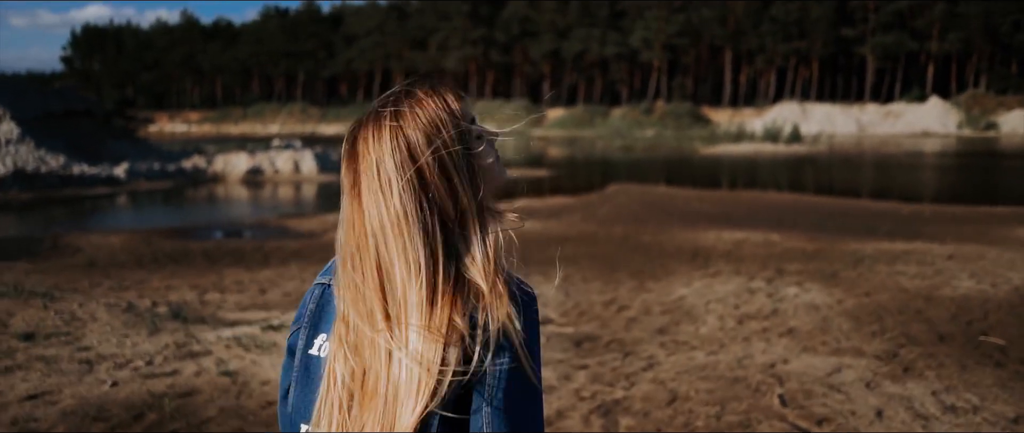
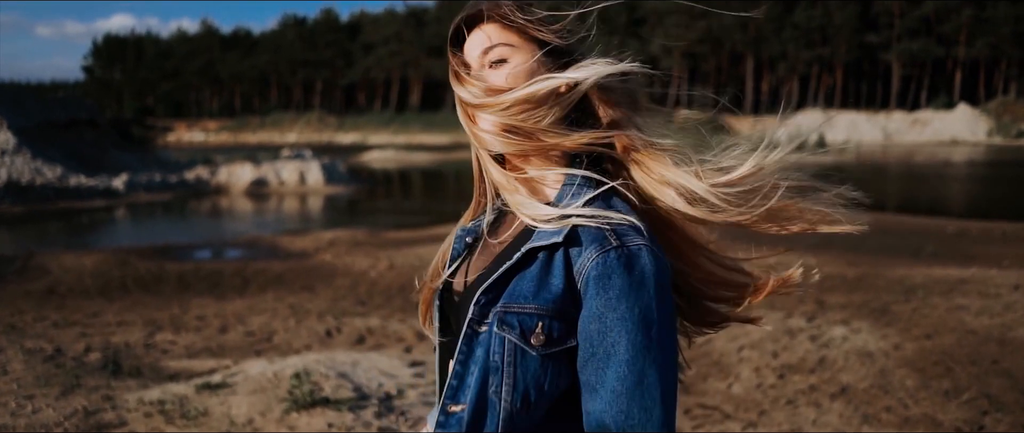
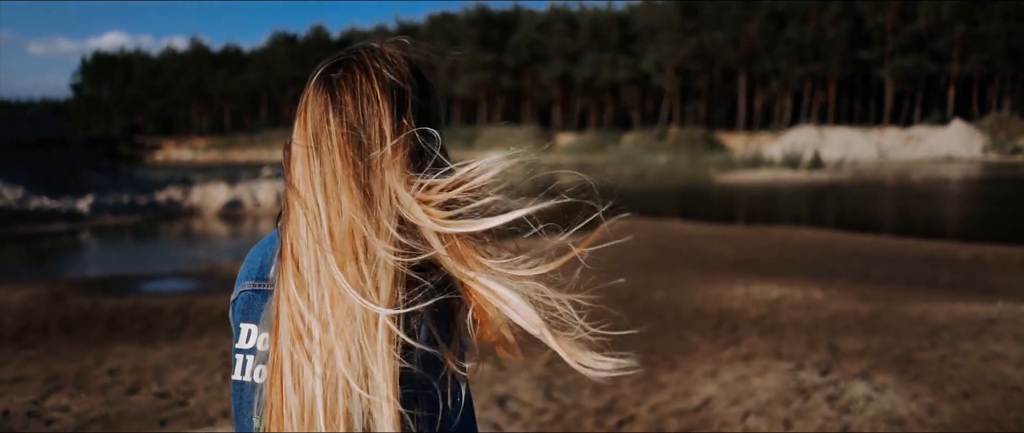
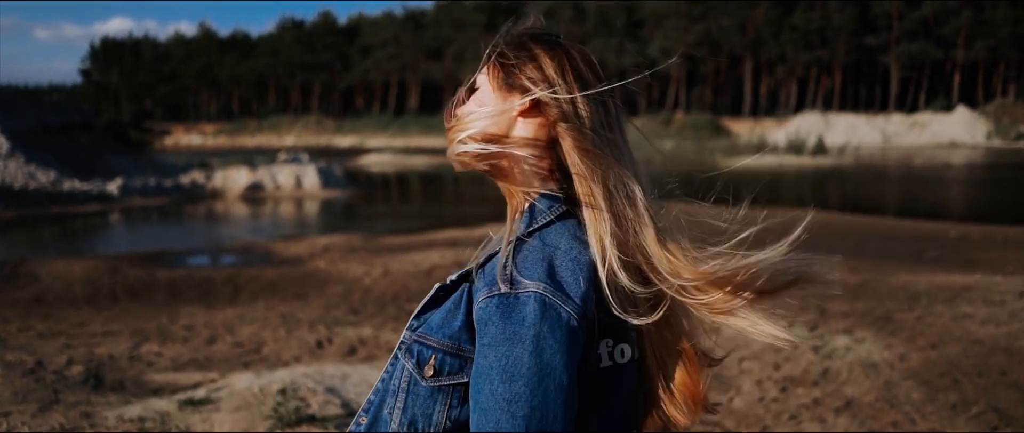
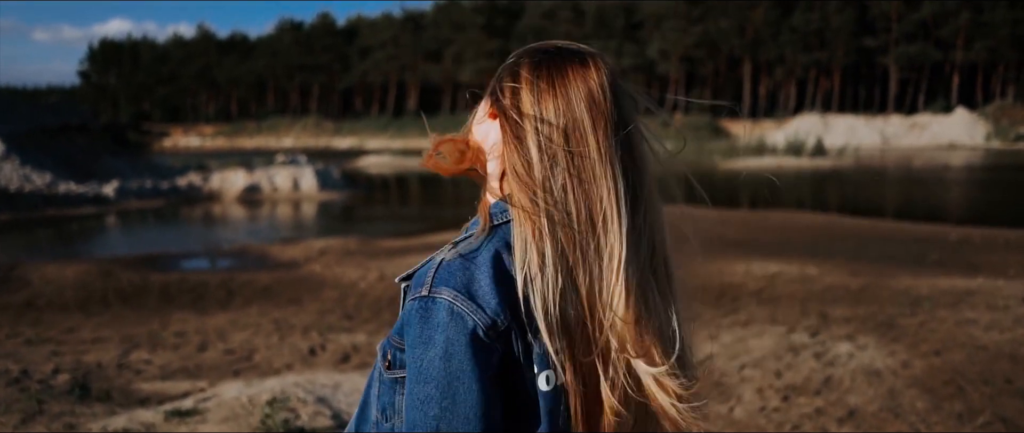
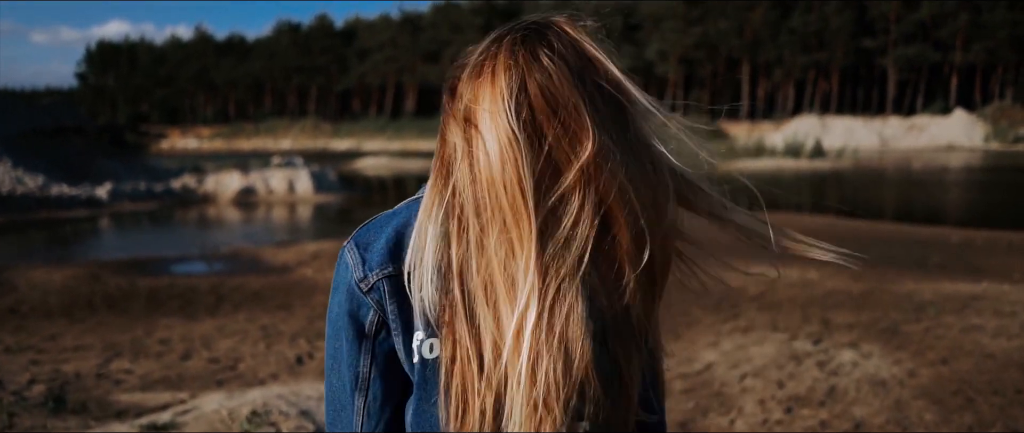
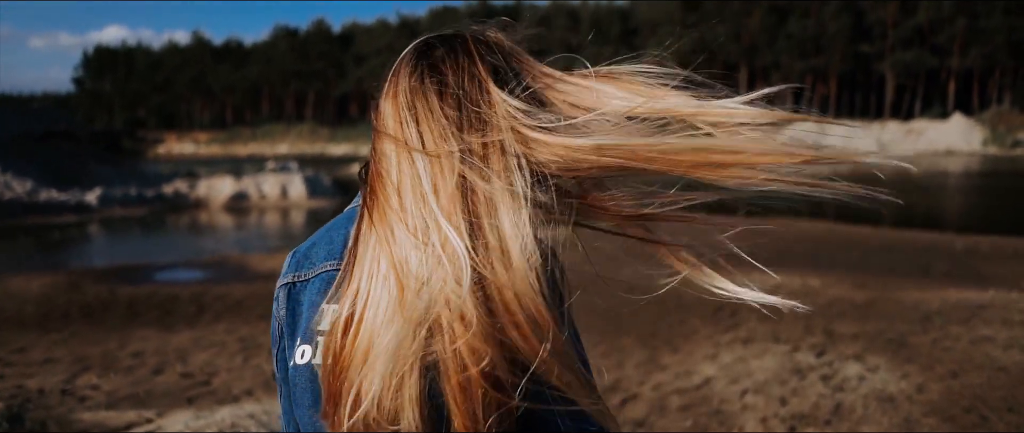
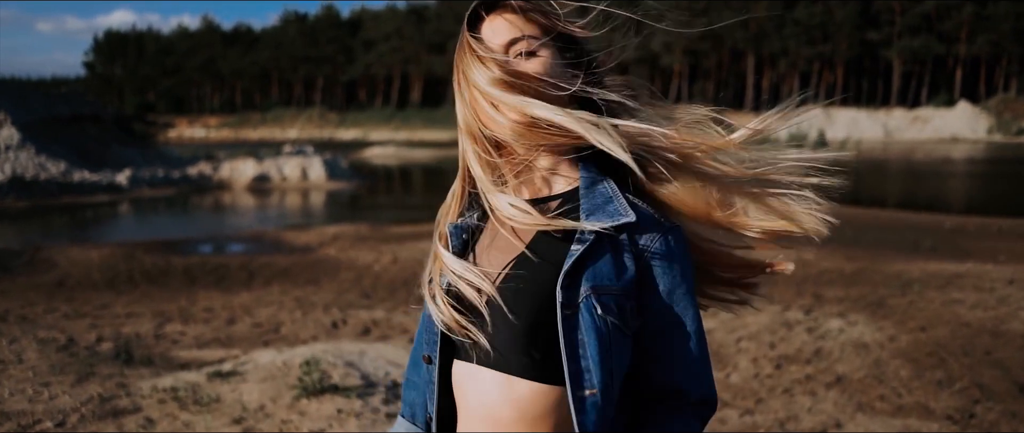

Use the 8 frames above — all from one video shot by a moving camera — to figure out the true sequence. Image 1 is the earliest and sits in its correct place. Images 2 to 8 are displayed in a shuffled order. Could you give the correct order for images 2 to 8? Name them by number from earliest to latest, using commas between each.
8, 2, 4, 5, 6, 7, 3
